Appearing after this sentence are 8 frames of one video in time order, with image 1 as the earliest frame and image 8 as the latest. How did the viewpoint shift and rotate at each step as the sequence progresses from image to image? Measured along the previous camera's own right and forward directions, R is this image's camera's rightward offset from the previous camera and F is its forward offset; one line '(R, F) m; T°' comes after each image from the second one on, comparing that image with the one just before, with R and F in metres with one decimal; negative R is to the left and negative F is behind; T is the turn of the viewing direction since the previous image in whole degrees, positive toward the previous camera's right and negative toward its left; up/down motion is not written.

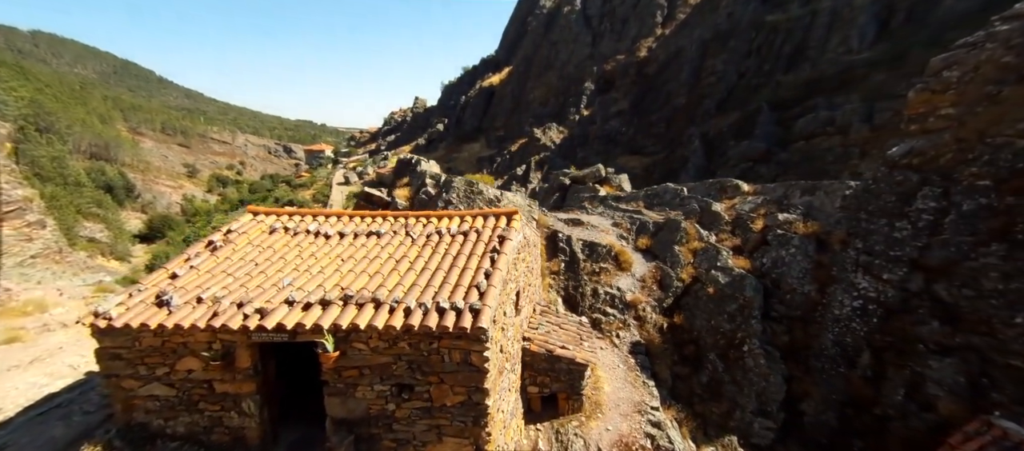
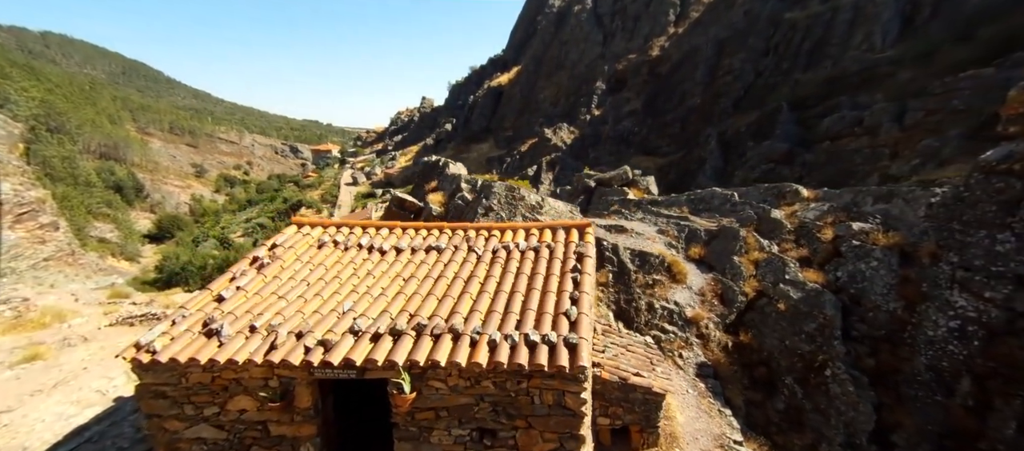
(-1.0, +0.6) m; -1°
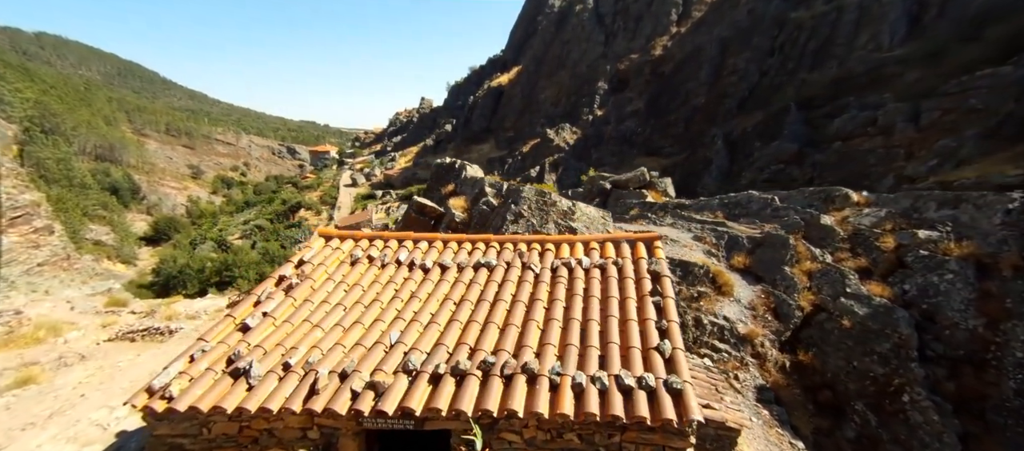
(-0.8, +0.7) m; 0°
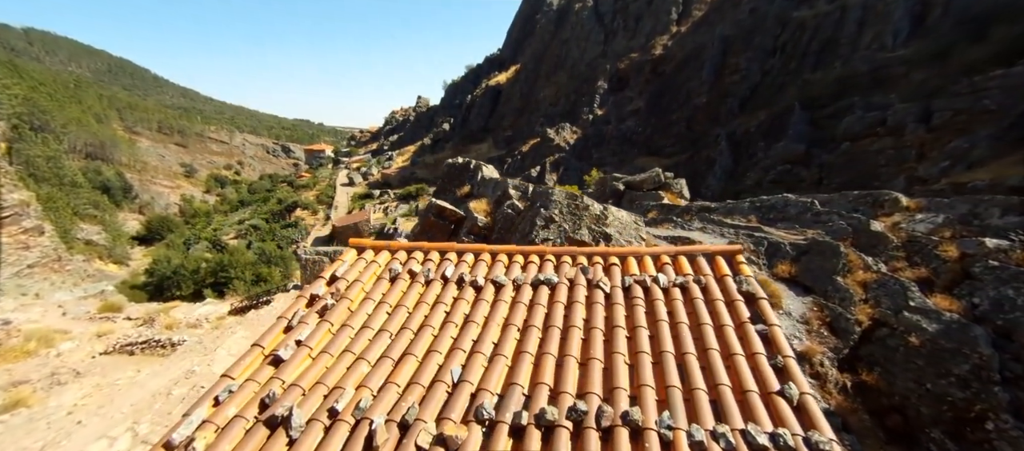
(-0.7, +0.6) m; +1°
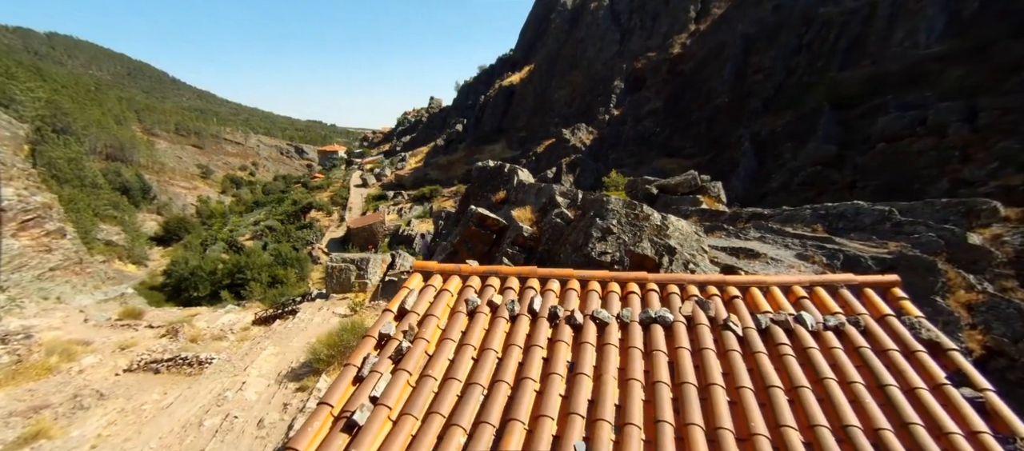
(-0.9, +0.7) m; -1°
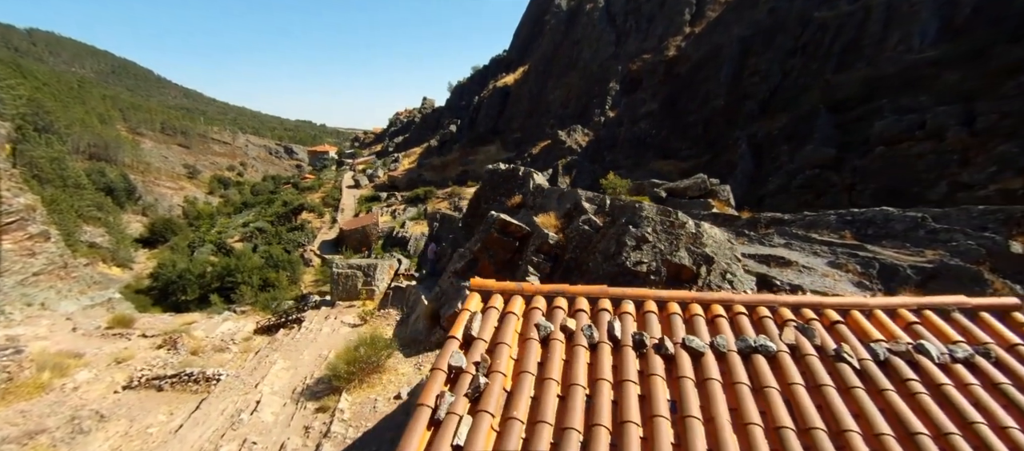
(-0.7, +0.4) m; +1°
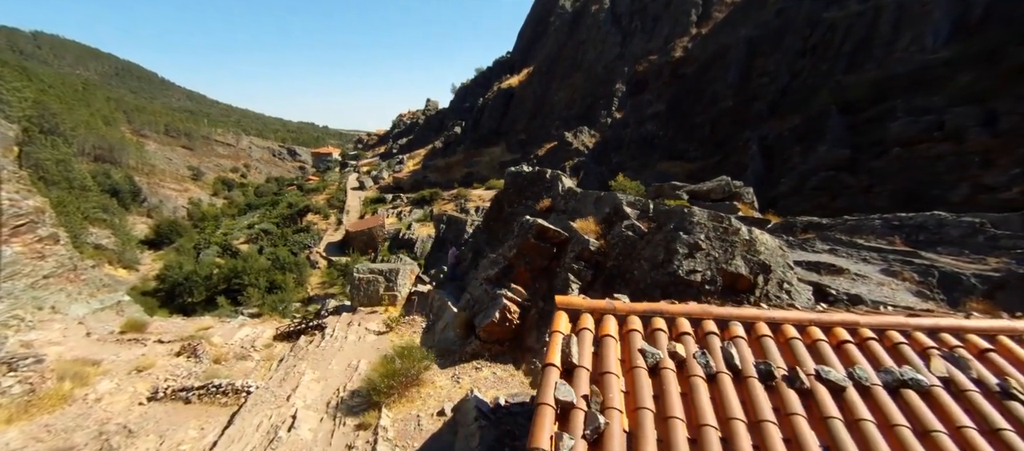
(-0.8, +0.3) m; 0°
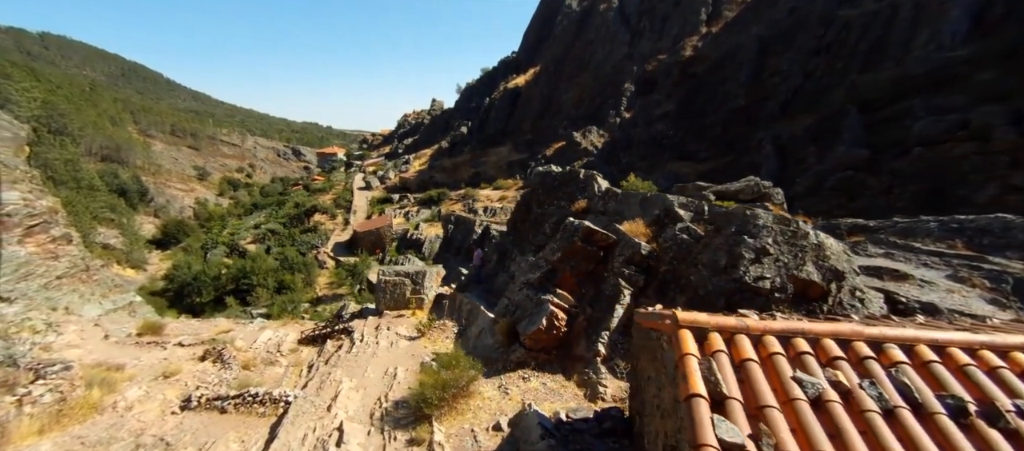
(-0.9, +0.4) m; 0°
